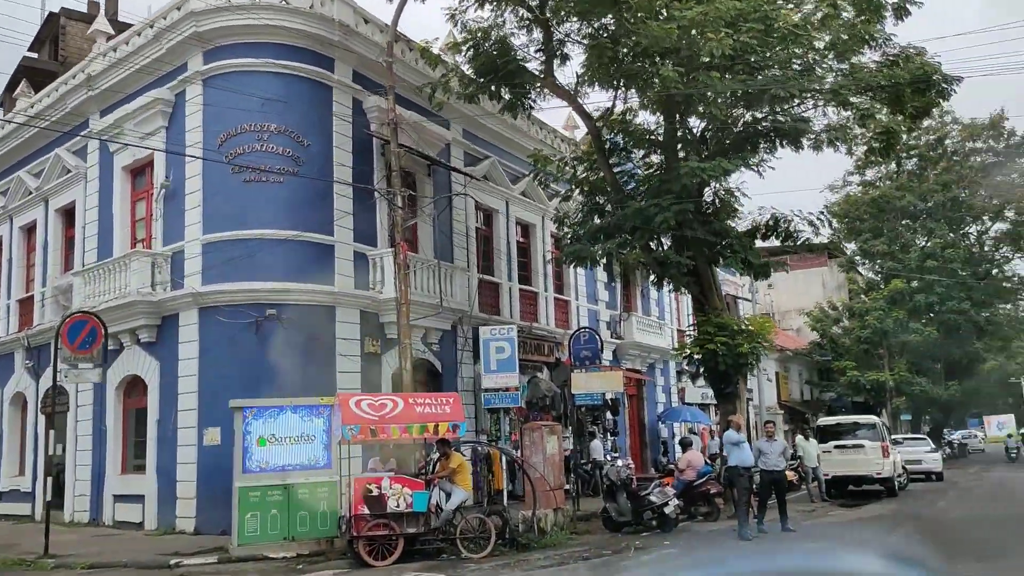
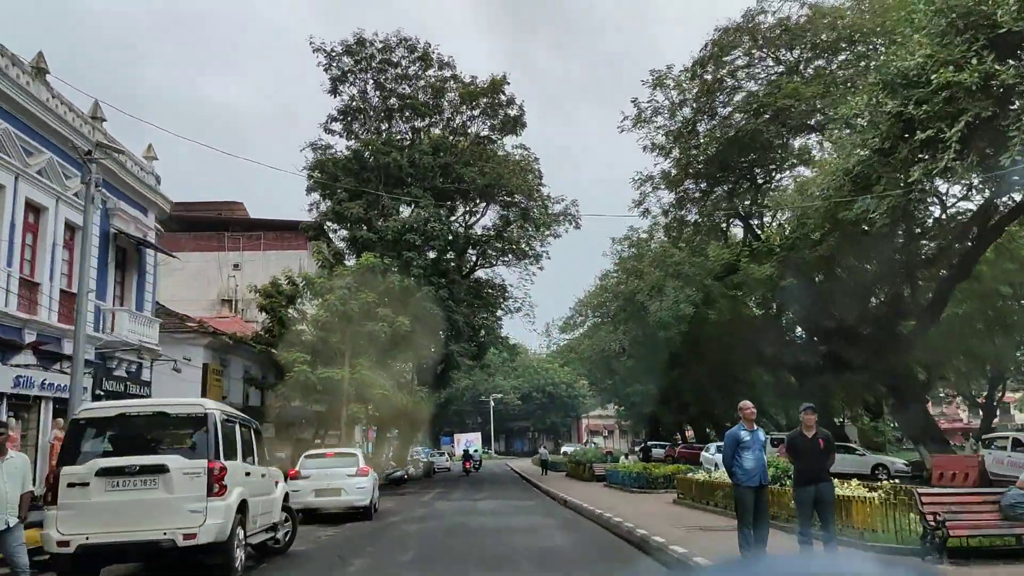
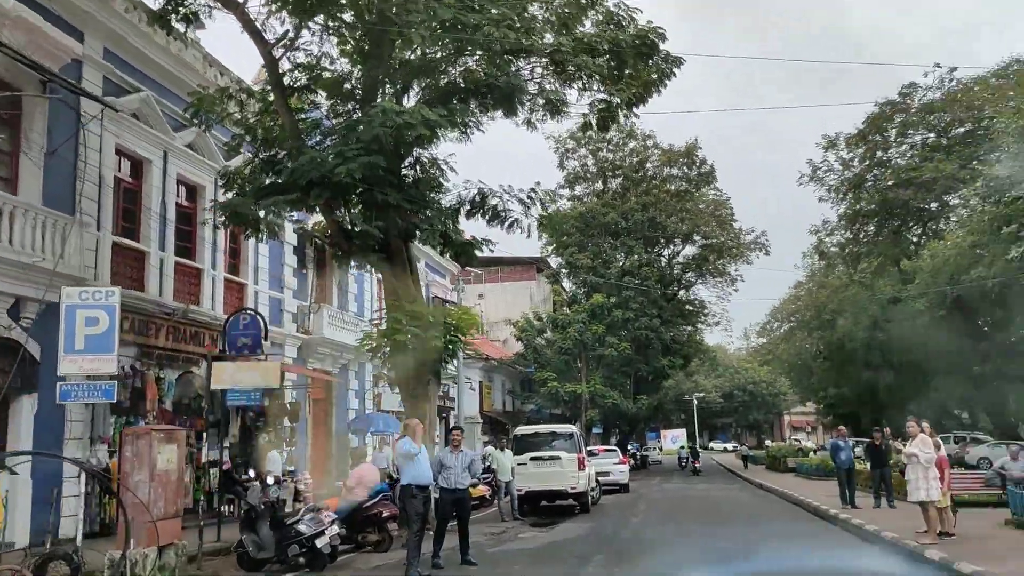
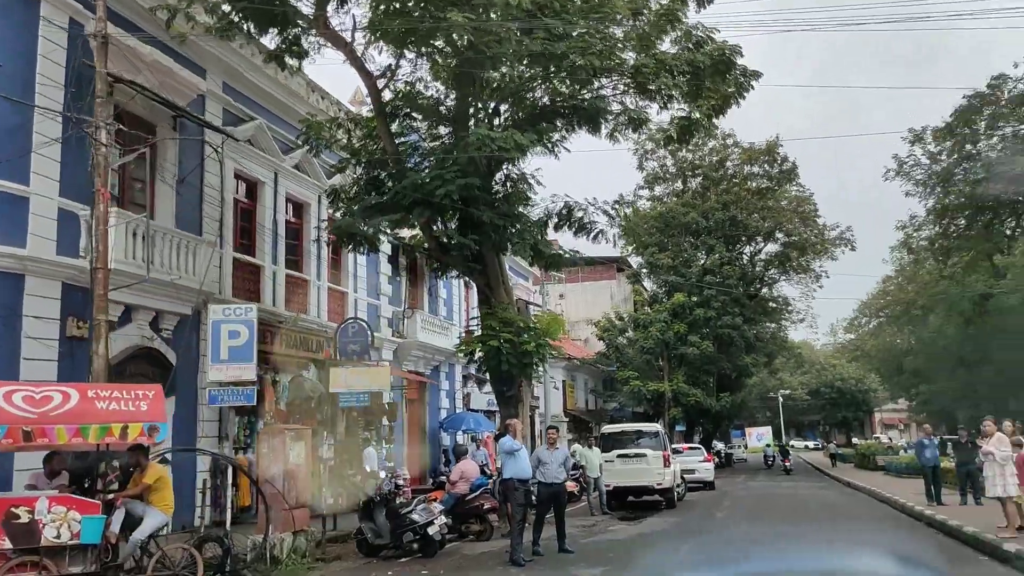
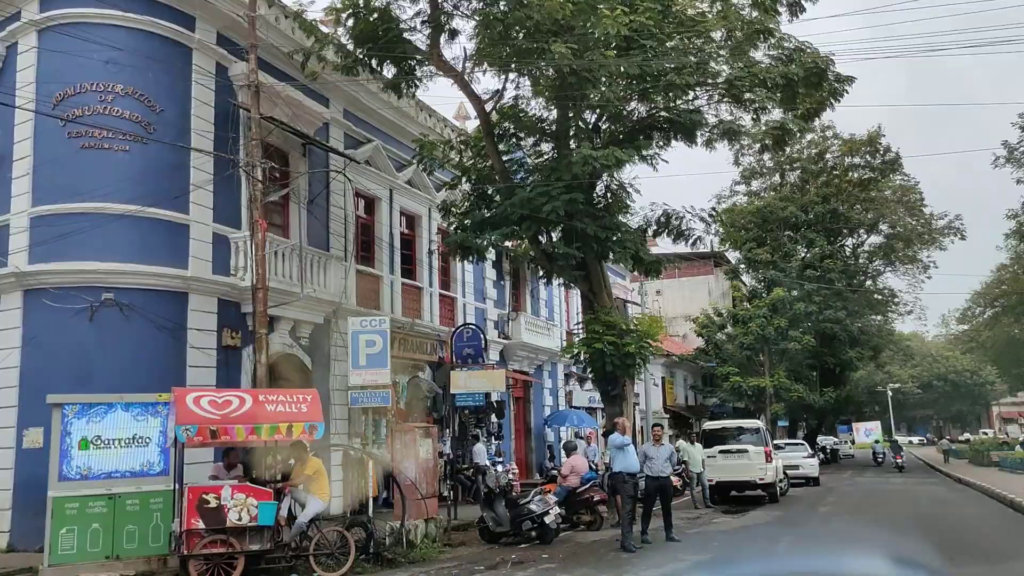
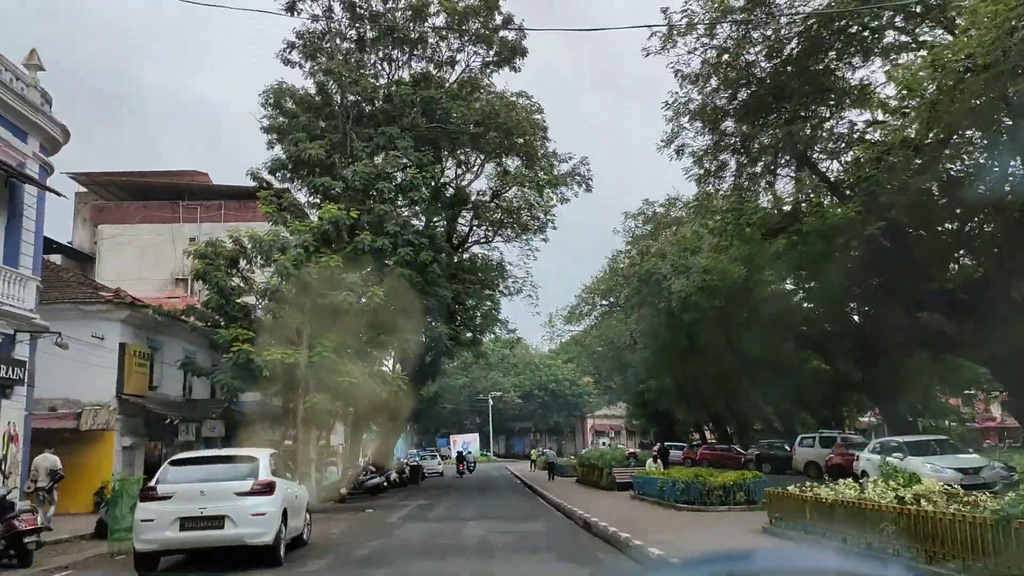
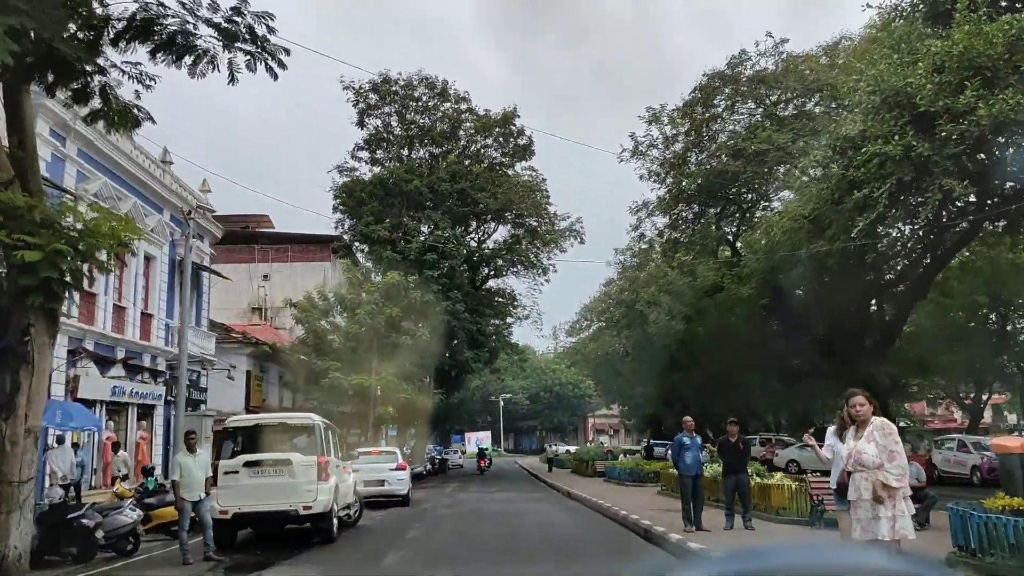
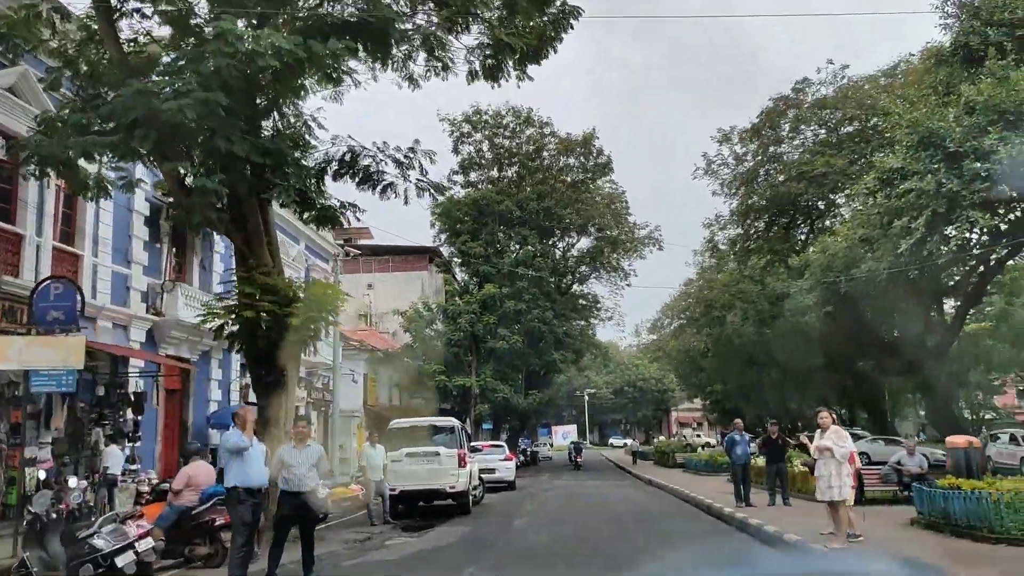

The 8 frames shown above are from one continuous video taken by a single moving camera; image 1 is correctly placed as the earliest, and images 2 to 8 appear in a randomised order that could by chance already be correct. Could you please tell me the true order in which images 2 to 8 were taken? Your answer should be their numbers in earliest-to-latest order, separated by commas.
5, 4, 3, 8, 7, 2, 6
